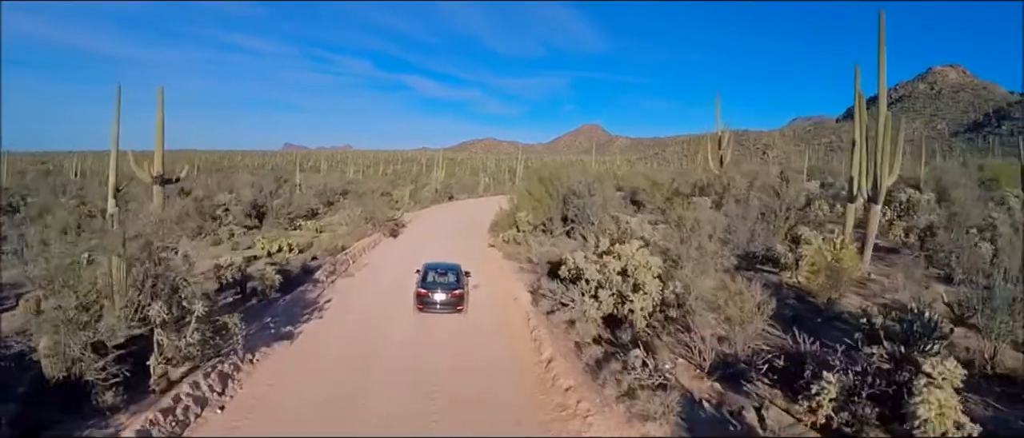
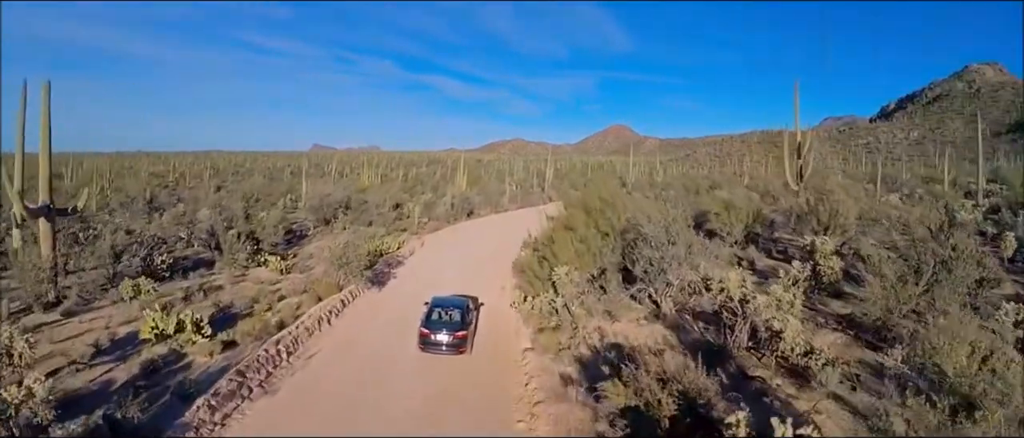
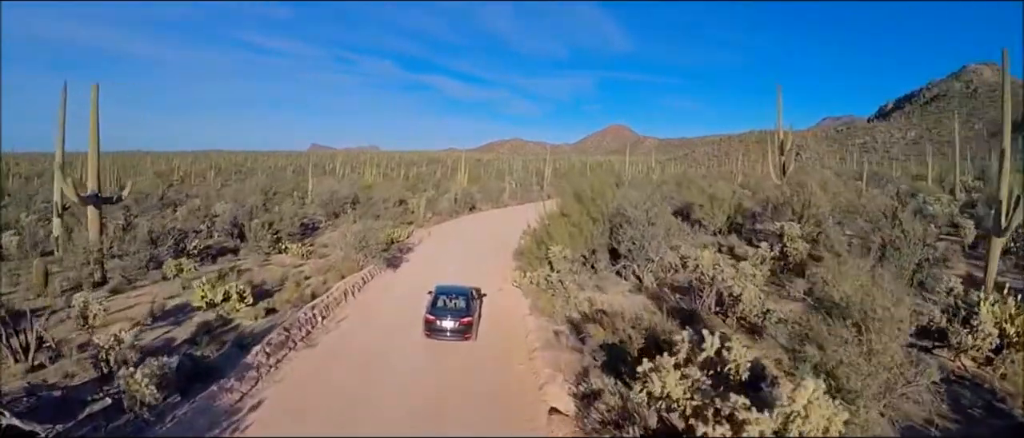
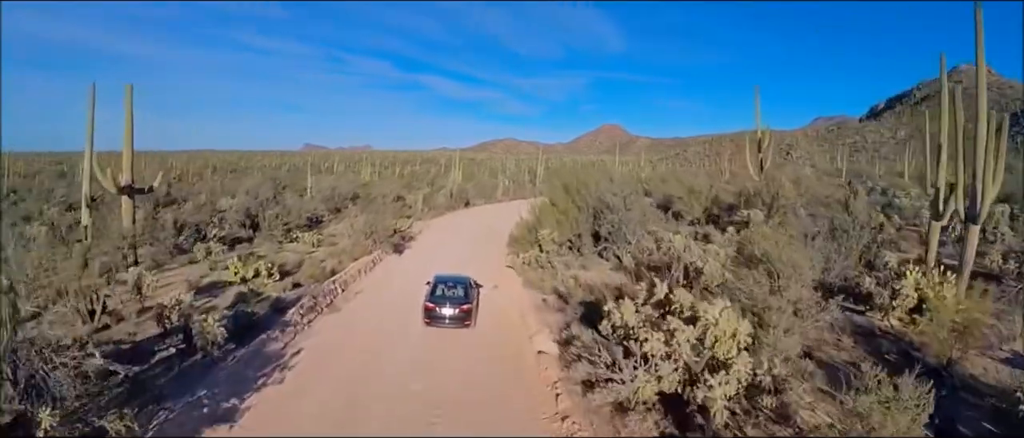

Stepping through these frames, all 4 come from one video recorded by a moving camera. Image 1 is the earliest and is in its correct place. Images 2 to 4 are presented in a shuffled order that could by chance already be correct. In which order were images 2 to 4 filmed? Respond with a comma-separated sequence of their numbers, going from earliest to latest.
4, 3, 2
